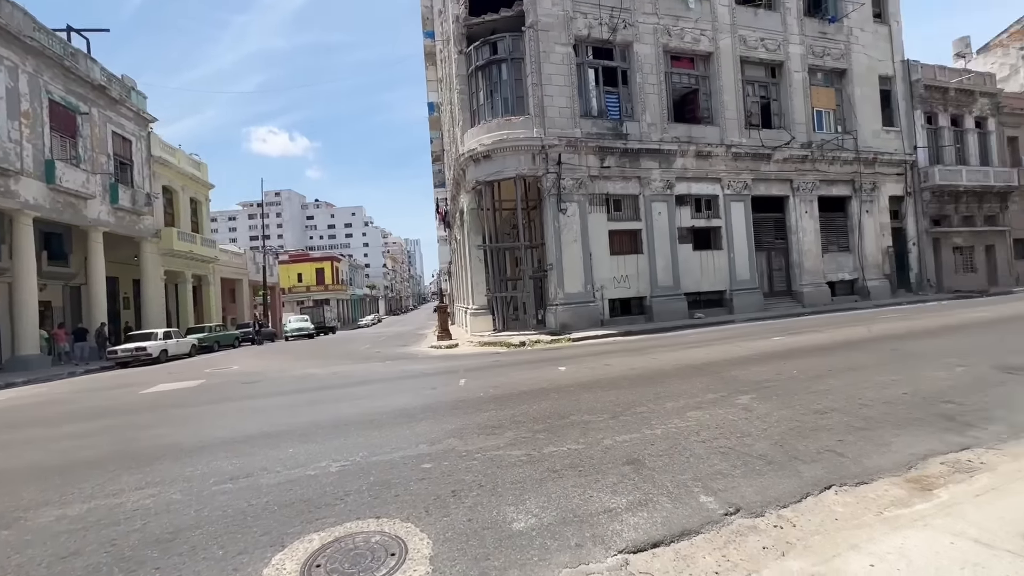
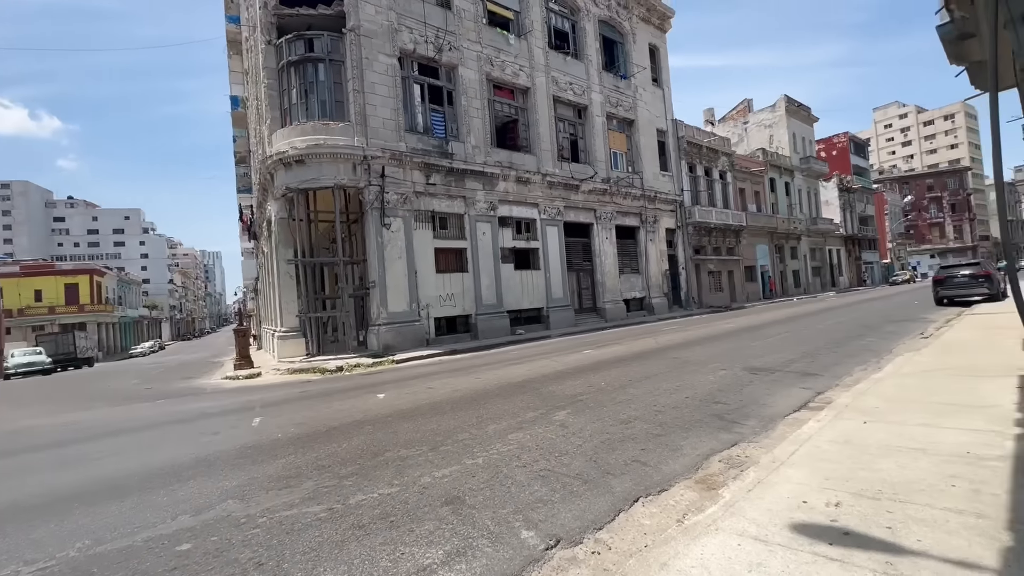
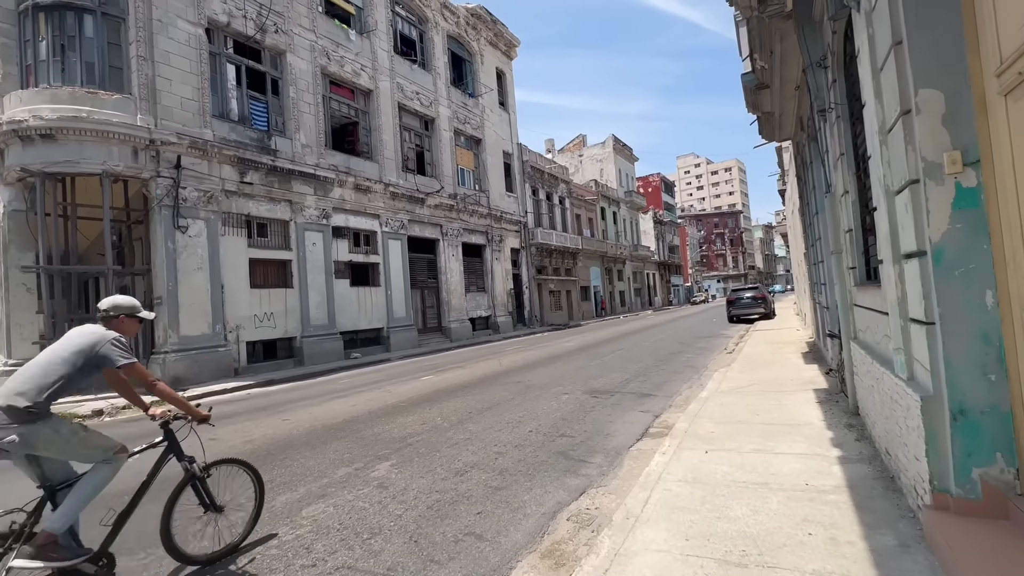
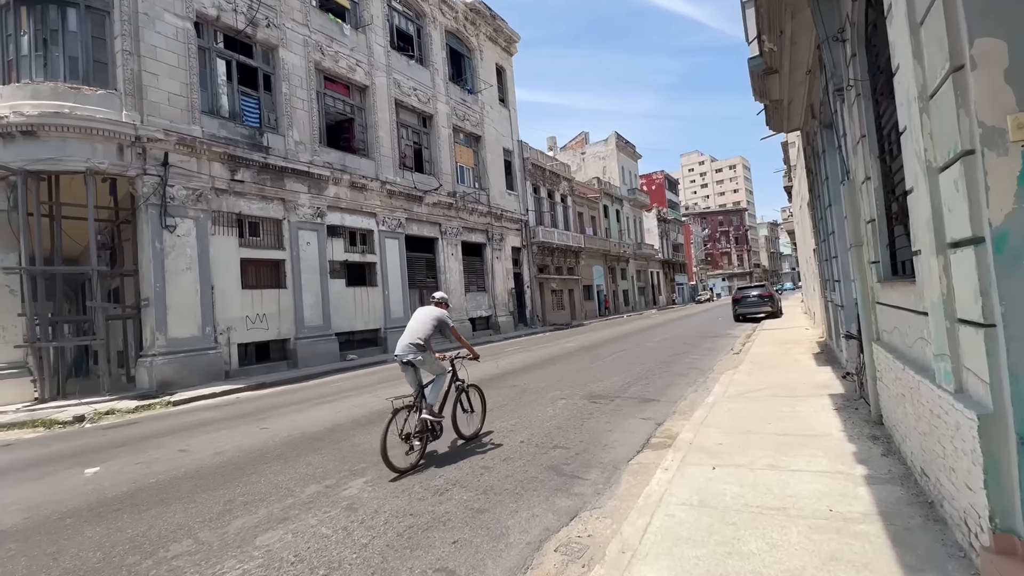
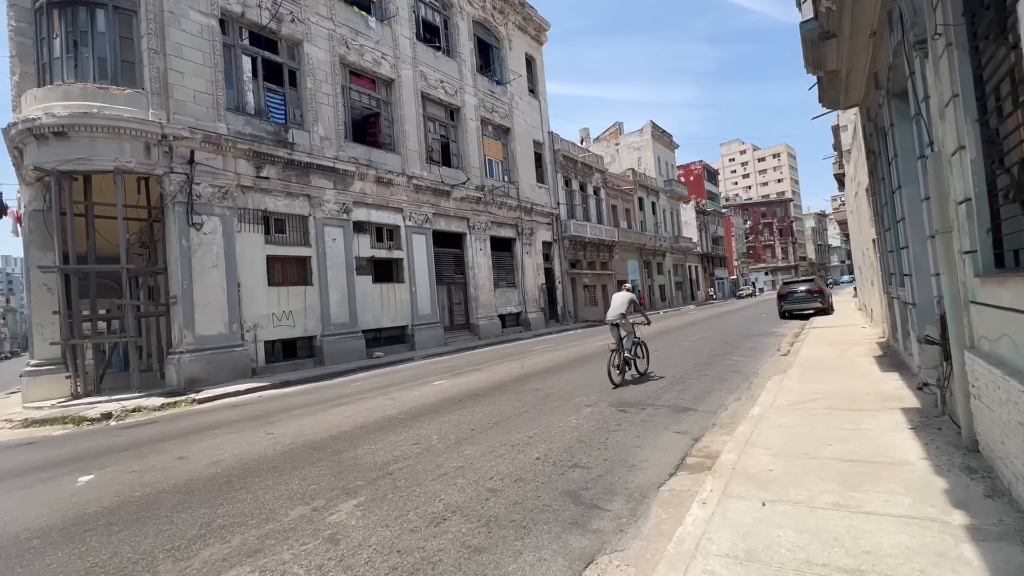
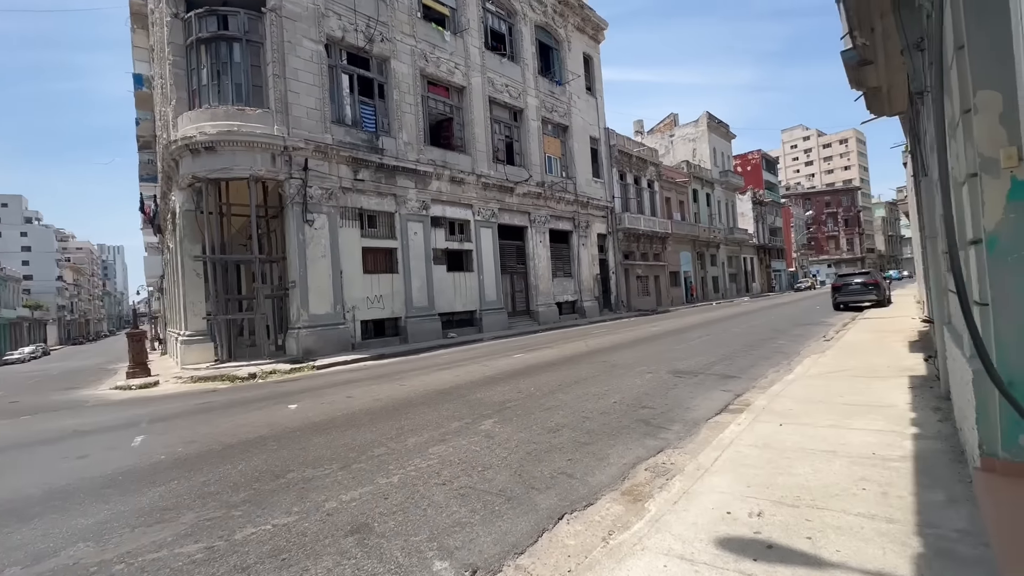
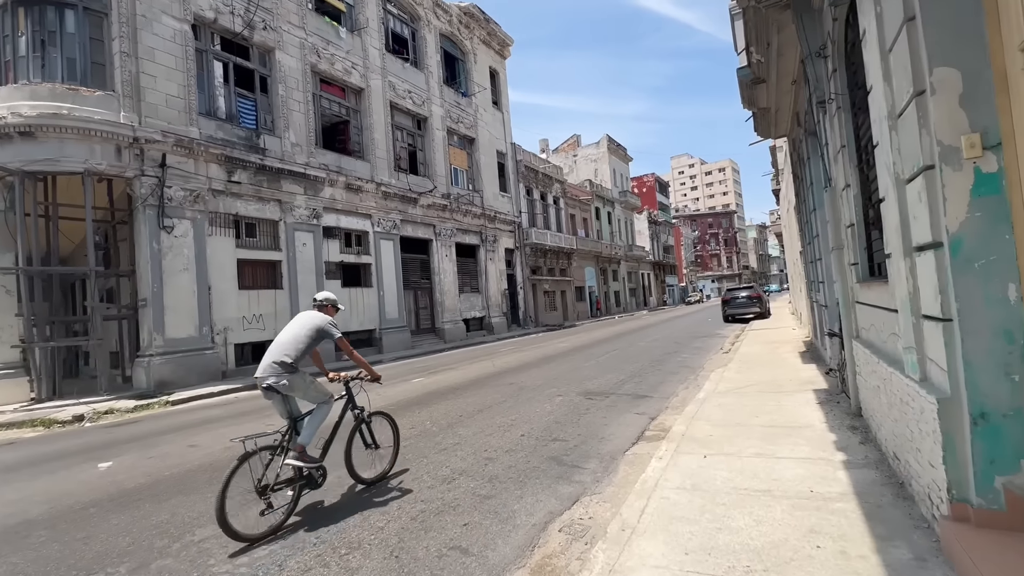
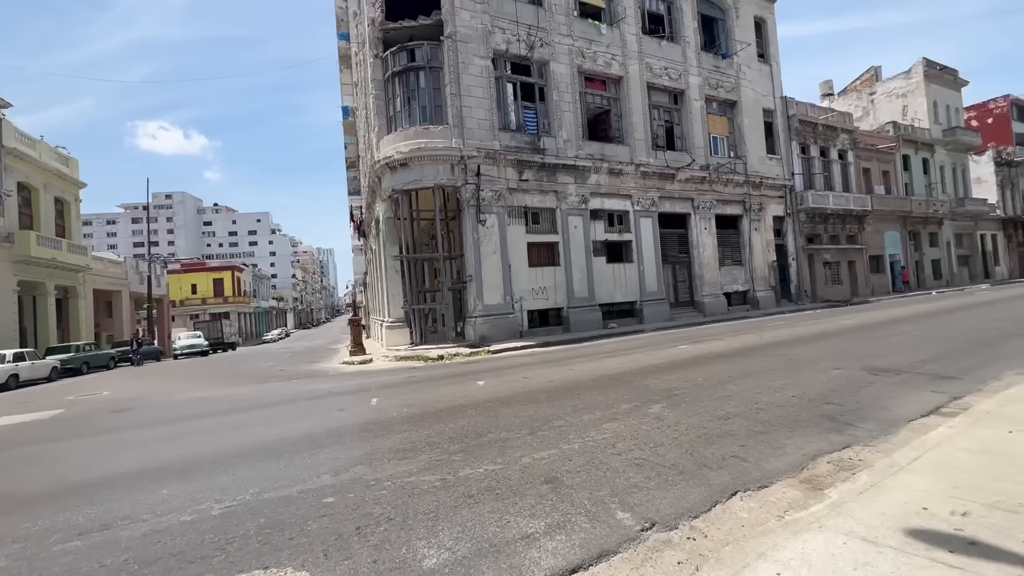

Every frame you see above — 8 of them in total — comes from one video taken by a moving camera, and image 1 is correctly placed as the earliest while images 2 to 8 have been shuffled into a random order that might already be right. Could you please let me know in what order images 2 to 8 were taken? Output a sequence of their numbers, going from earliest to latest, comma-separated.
8, 2, 6, 3, 7, 4, 5
